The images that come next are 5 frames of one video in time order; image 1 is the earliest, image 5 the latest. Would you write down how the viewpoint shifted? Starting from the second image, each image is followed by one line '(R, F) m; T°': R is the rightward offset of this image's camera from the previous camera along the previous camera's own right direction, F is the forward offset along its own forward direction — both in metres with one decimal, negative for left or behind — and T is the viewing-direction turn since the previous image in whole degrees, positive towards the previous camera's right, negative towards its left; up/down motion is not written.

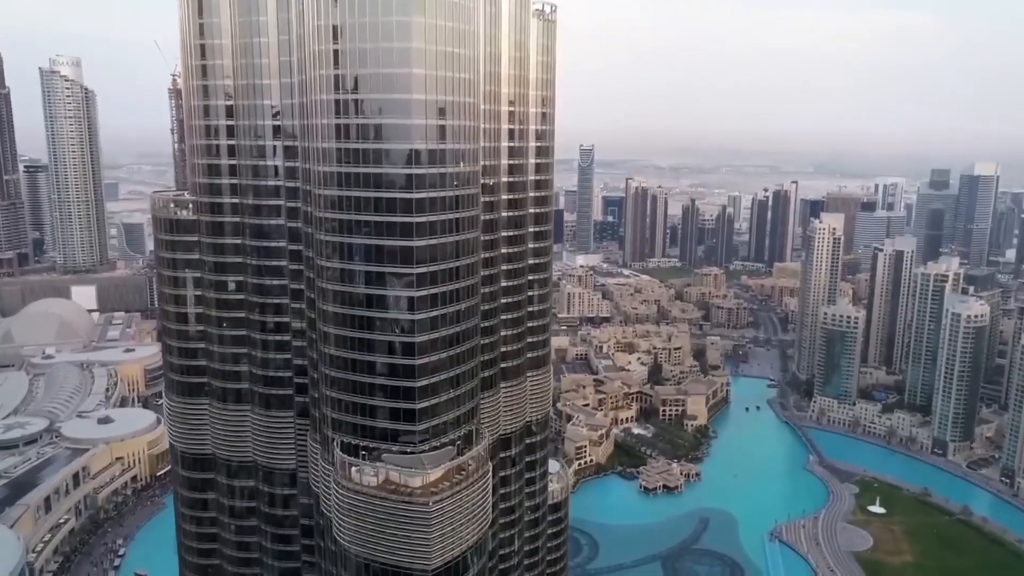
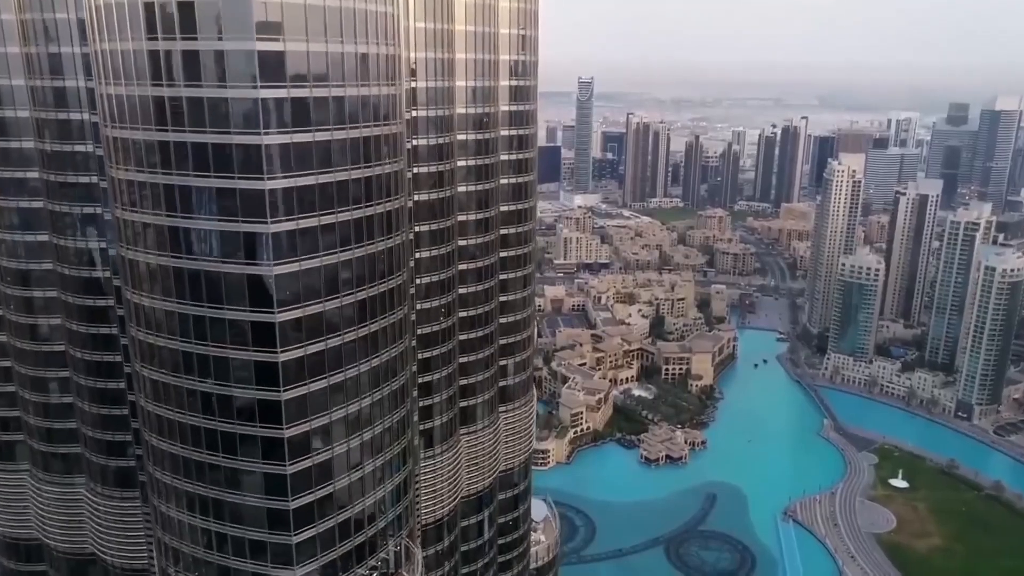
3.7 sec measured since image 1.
(+0.8, +8.0) m; 0°
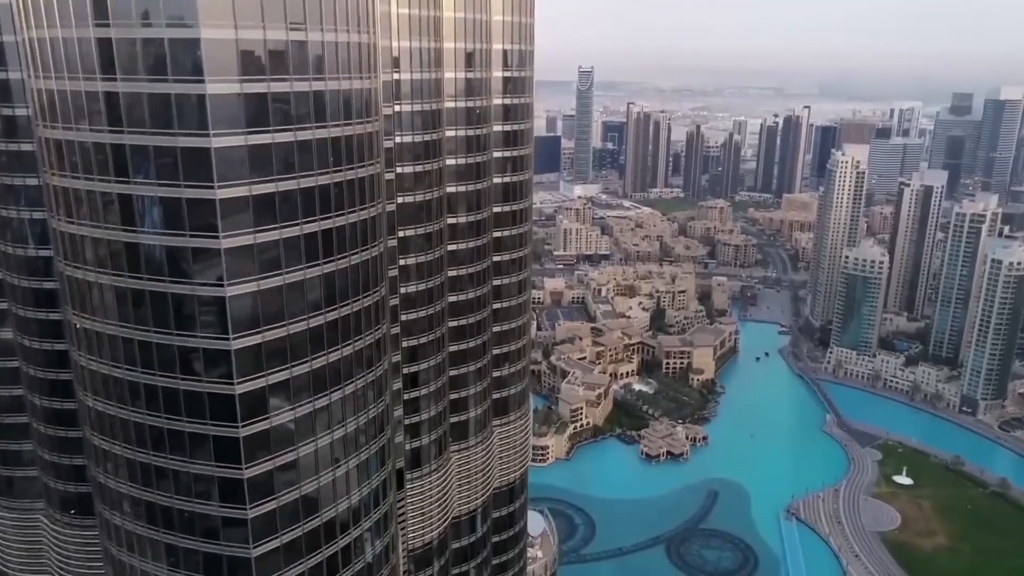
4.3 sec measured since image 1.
(+0.1, +1.2) m; 0°
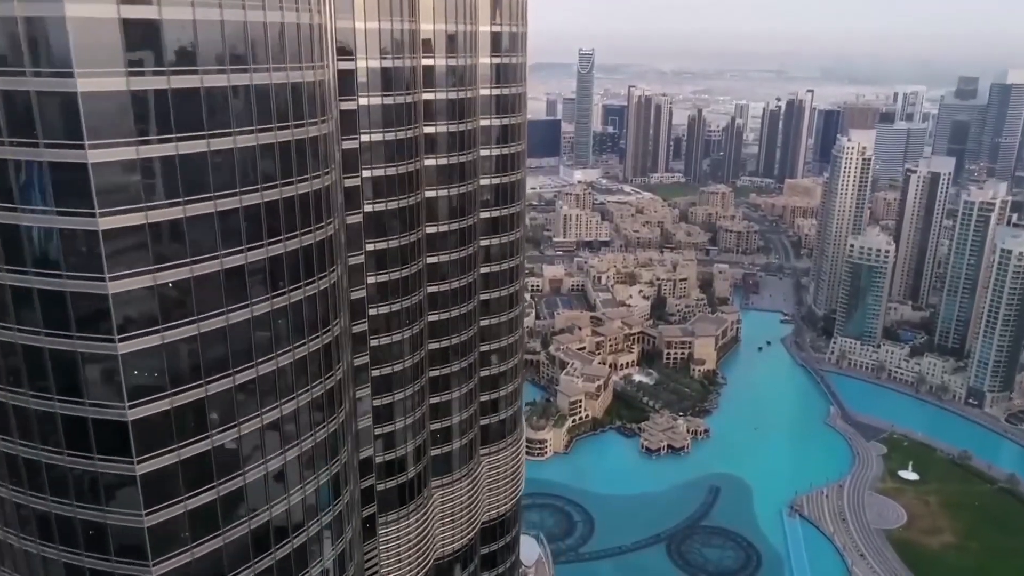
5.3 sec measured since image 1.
(+0.2, +1.9) m; 0°
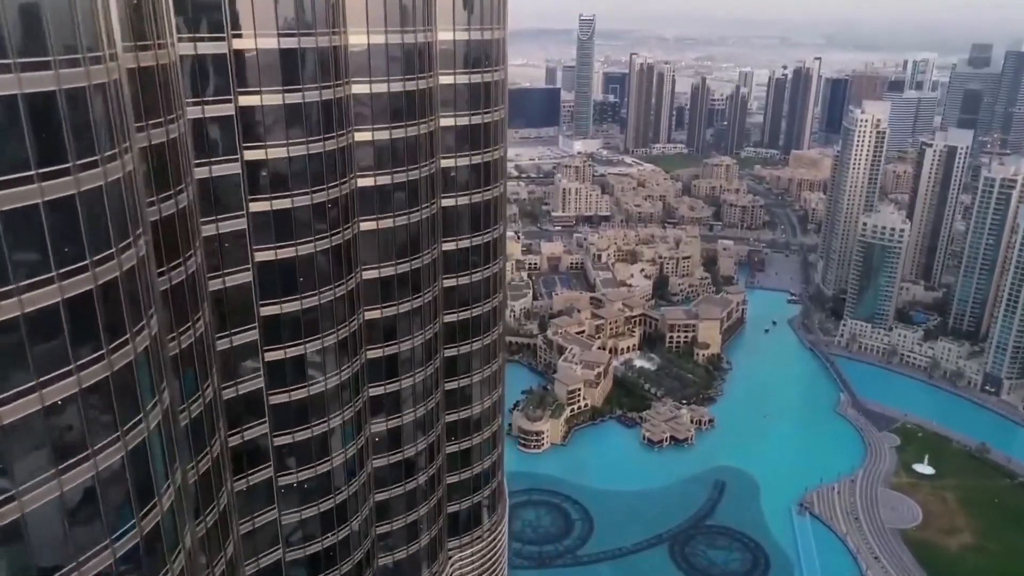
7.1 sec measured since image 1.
(+0.4, +3.9) m; 0°
